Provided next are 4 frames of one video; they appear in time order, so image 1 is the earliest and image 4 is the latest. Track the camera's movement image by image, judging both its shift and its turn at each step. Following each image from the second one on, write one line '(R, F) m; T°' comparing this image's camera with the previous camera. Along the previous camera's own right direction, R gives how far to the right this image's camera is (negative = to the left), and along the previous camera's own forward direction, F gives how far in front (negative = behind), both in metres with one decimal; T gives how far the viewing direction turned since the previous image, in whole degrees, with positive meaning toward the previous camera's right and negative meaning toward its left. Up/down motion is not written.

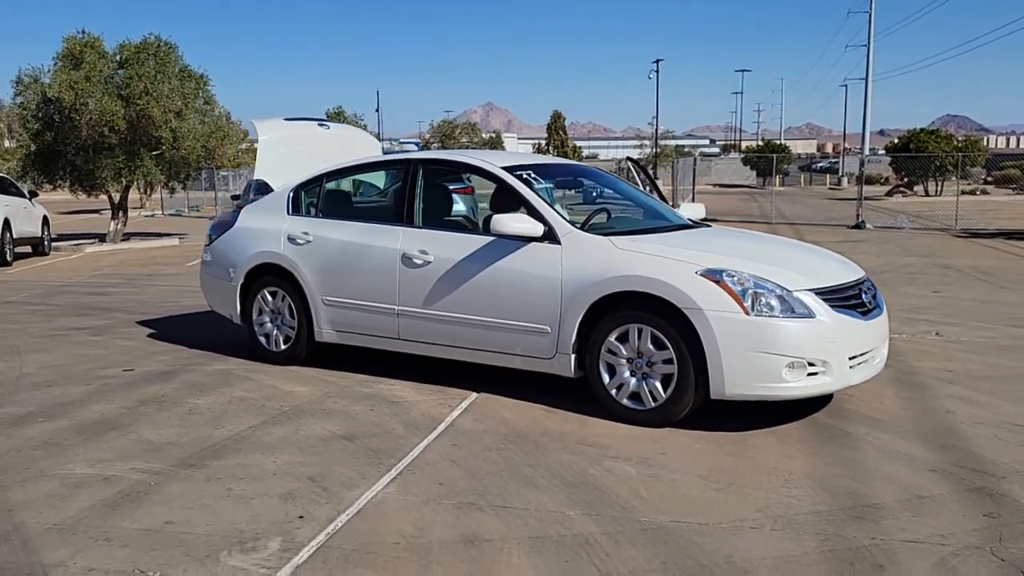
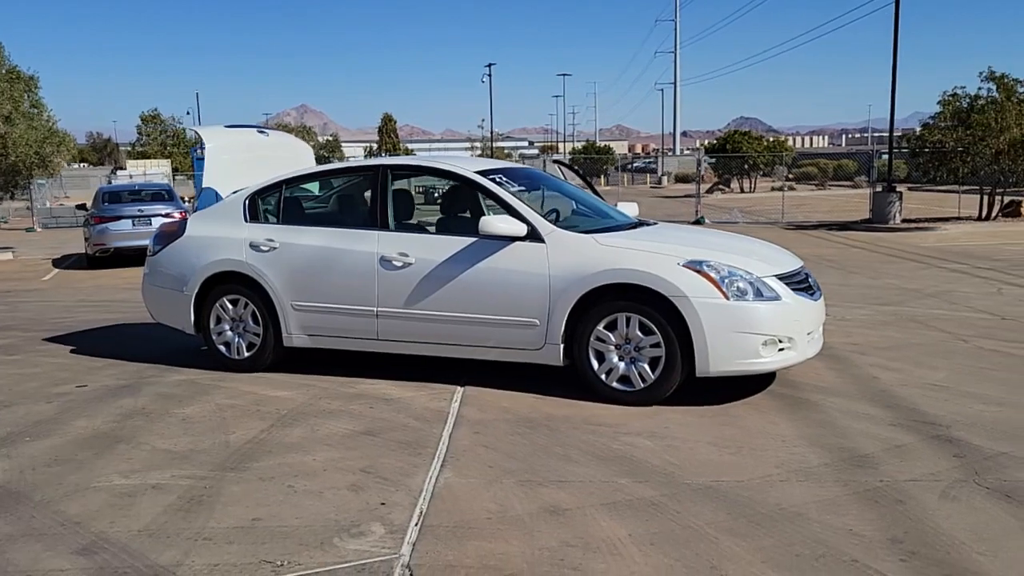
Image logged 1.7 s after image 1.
(-1.2, -0.3) m; +11°
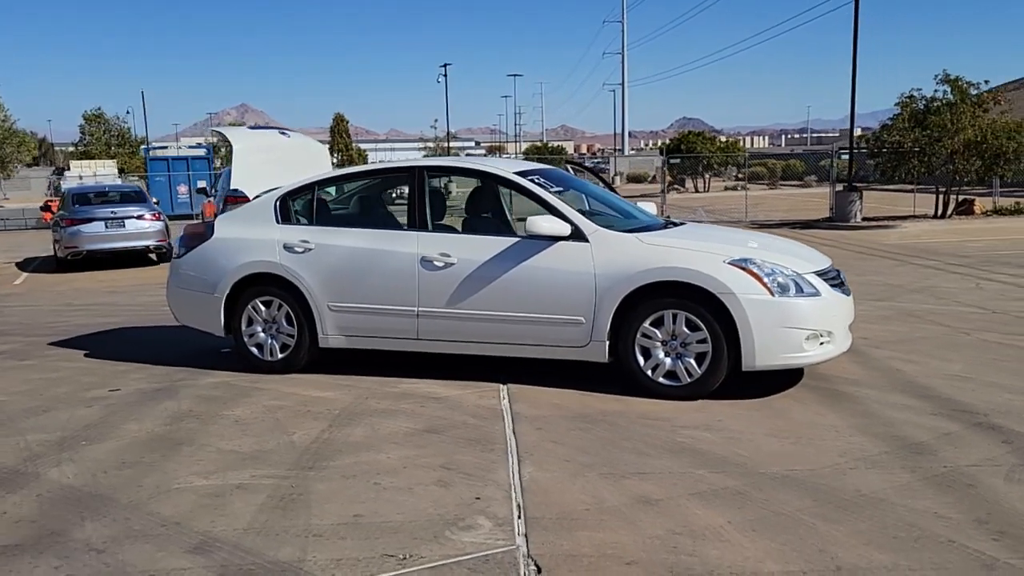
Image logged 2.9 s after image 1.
(-0.7, -0.1) m; +3°
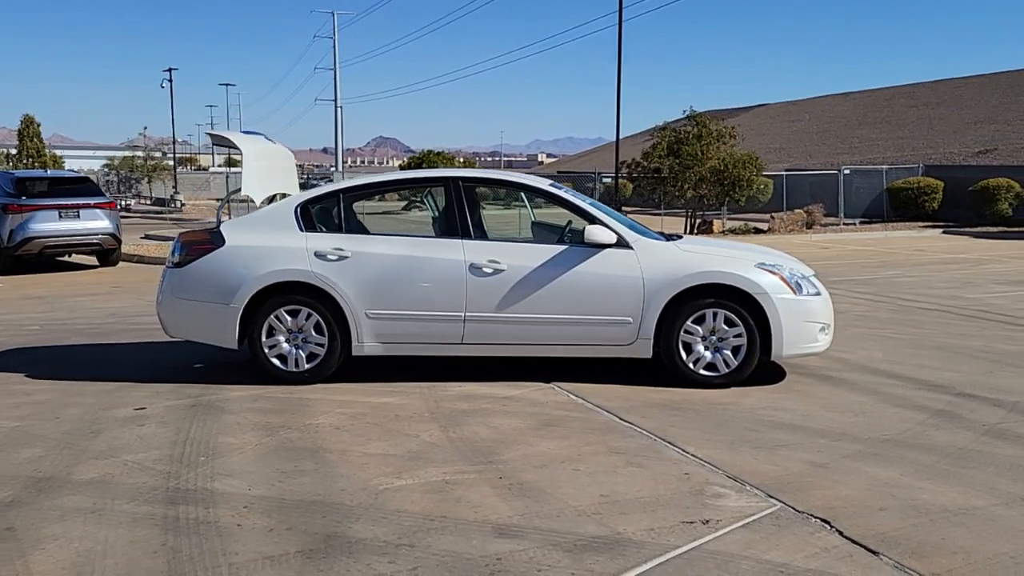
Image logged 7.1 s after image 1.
(-2.7, 0.0) m; +18°
